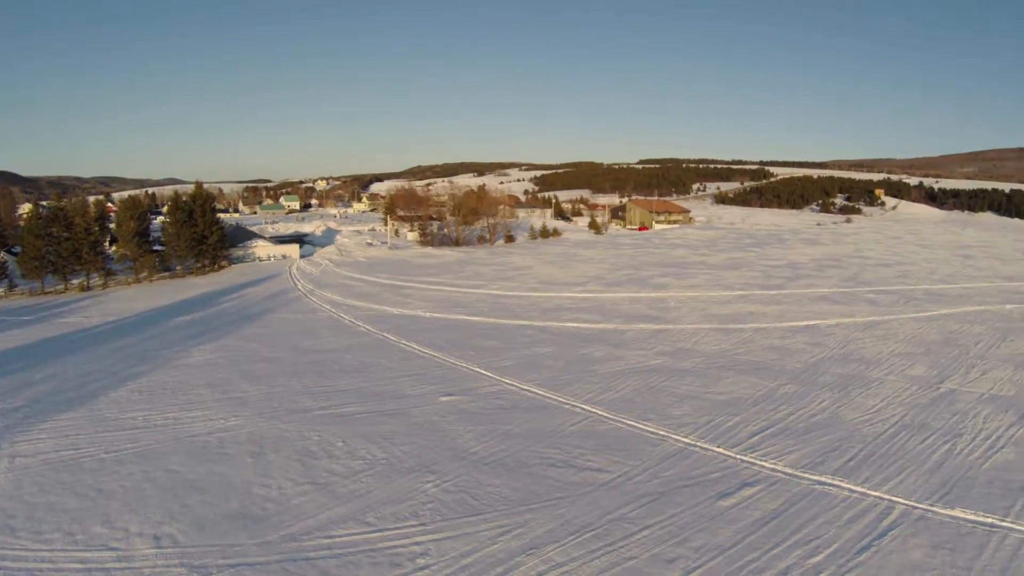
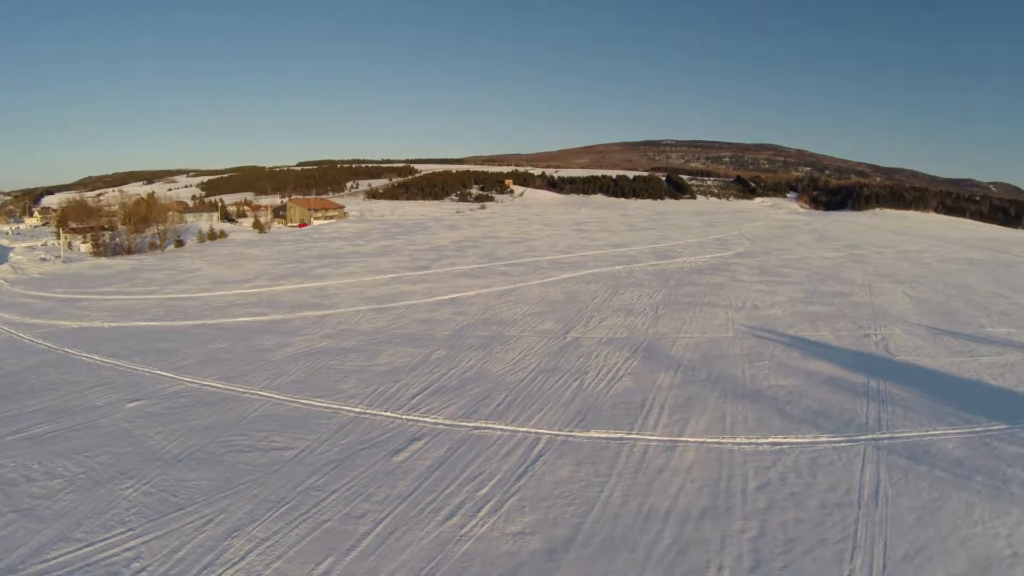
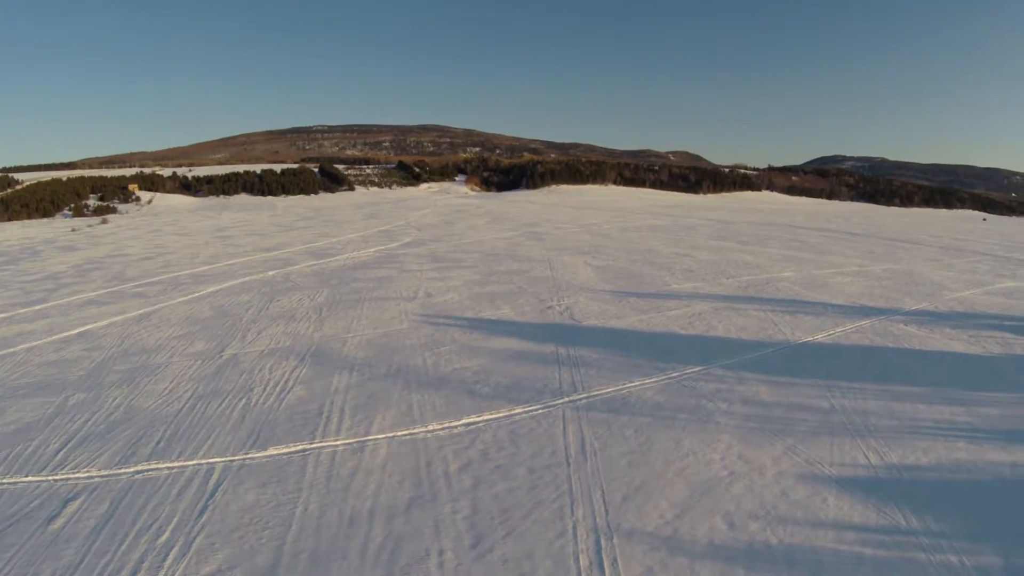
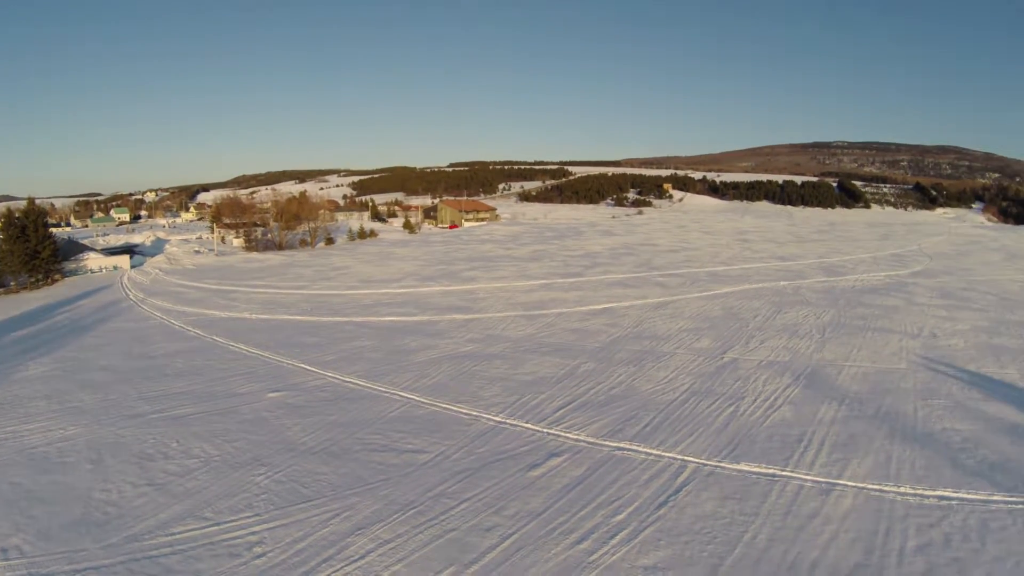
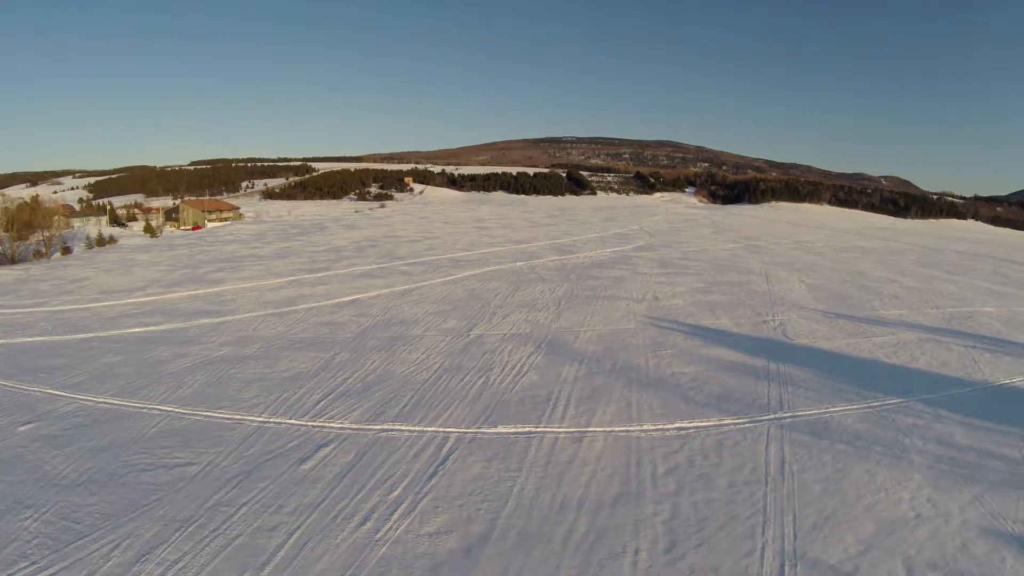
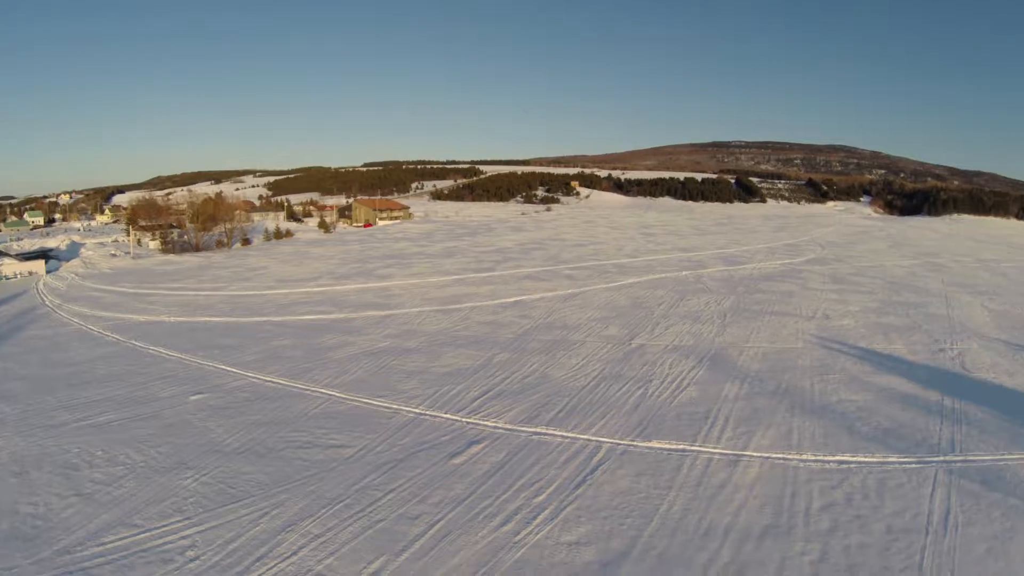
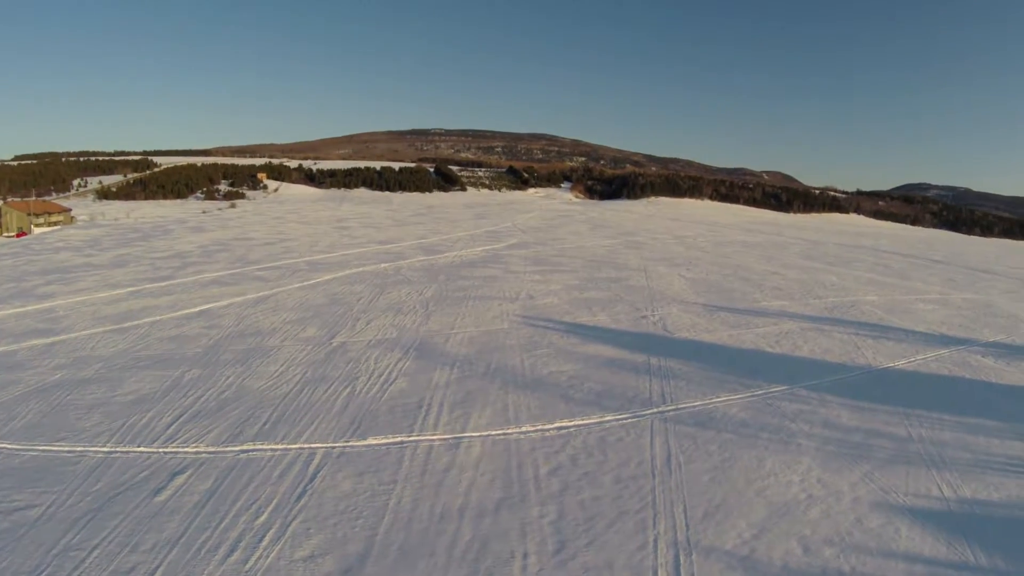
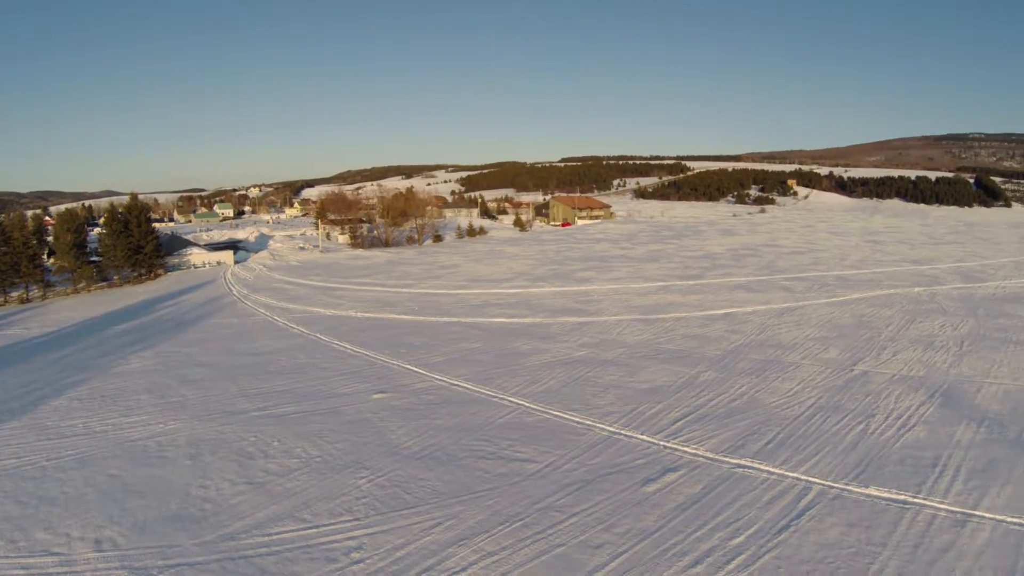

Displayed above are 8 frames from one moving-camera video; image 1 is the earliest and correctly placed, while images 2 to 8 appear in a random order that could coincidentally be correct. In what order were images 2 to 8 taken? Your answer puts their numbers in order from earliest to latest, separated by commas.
8, 4, 6, 2, 5, 7, 3
